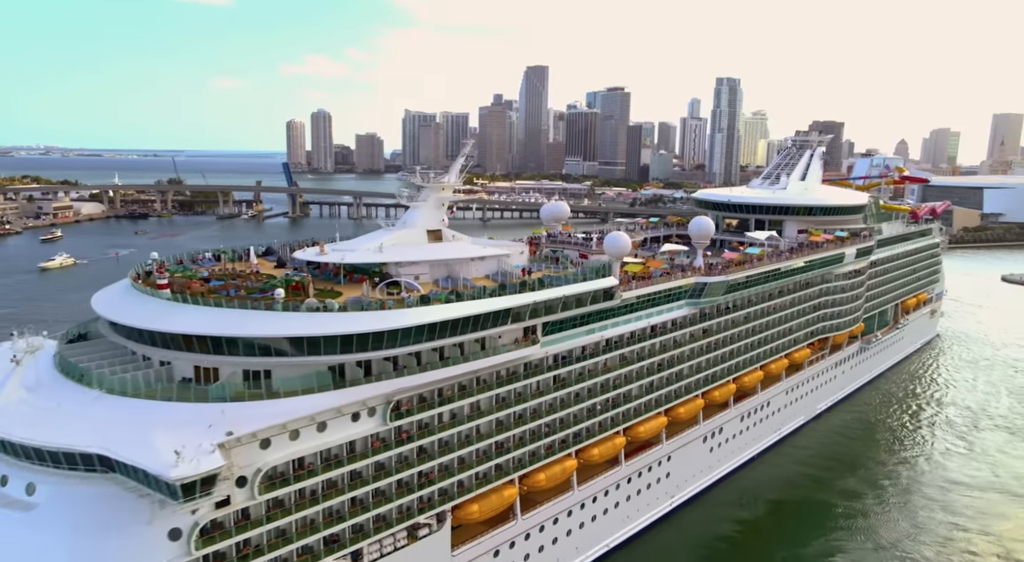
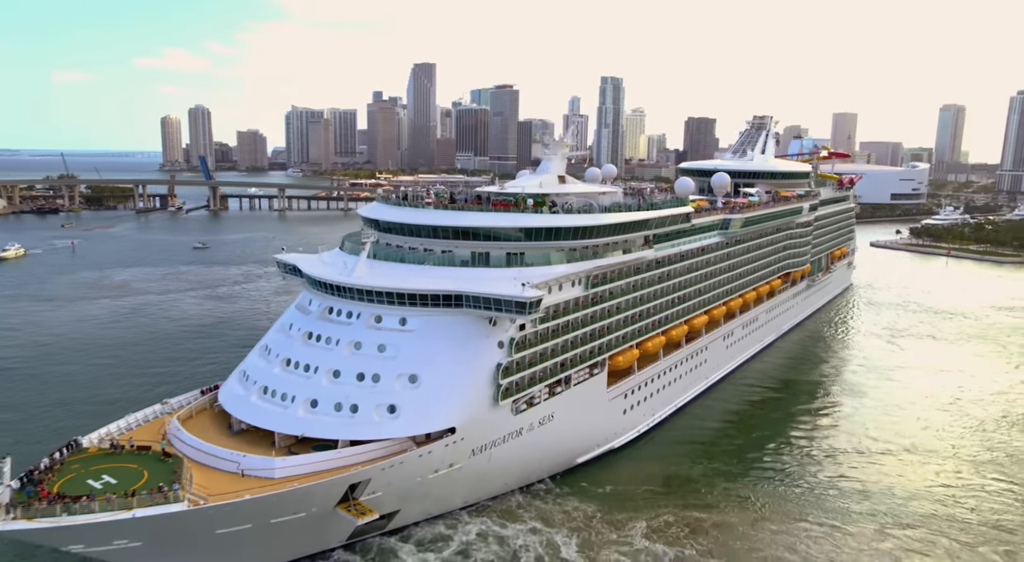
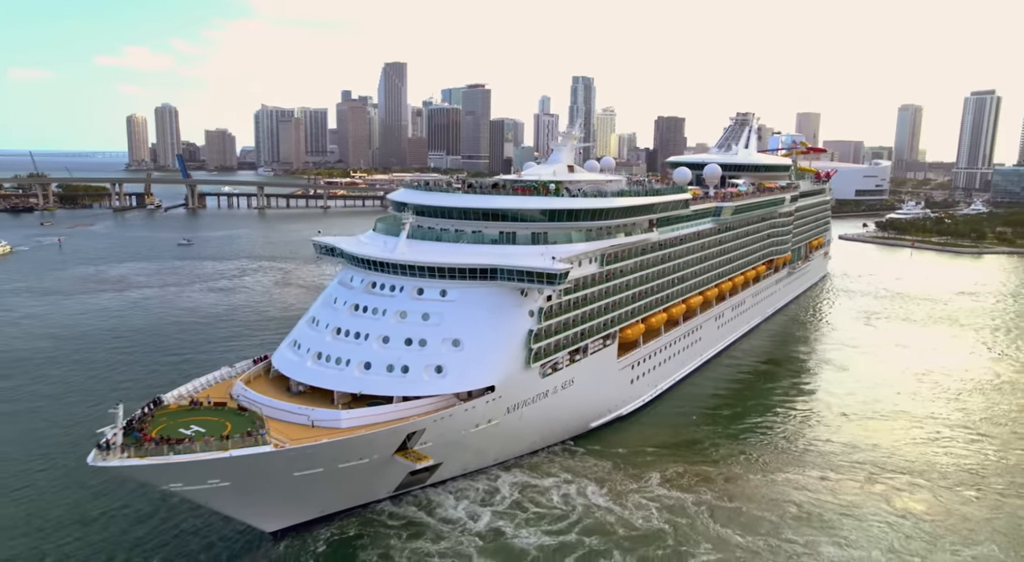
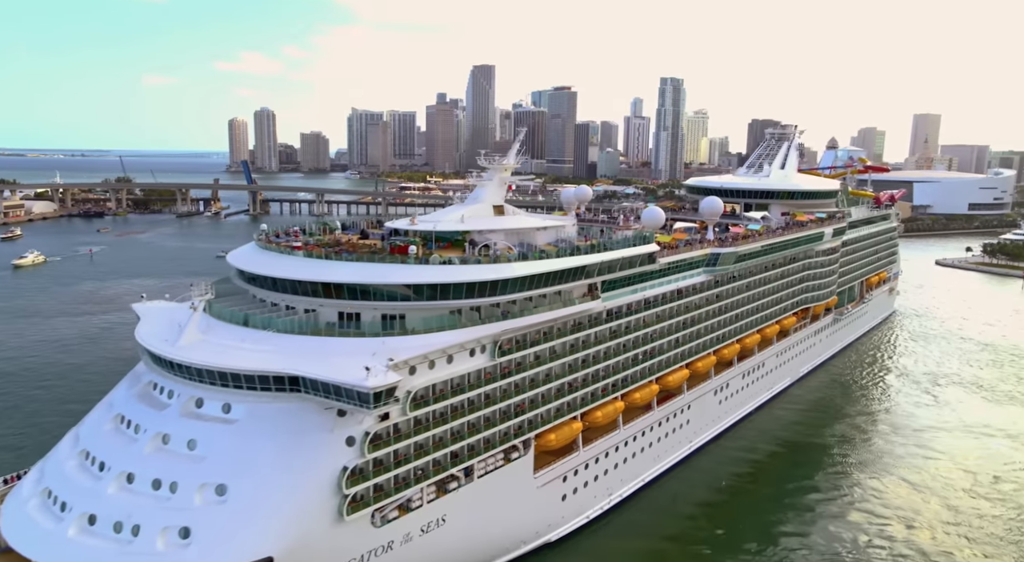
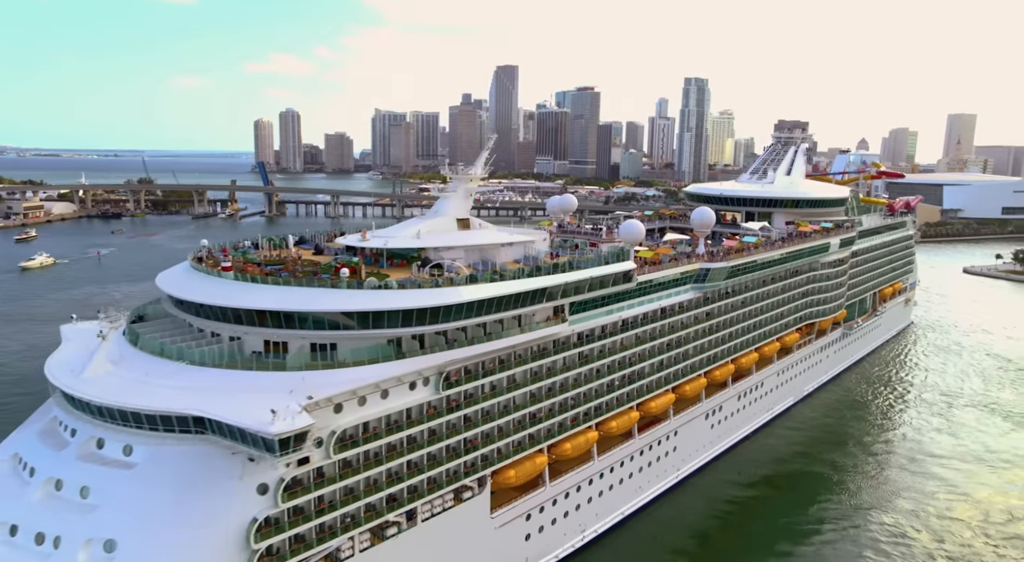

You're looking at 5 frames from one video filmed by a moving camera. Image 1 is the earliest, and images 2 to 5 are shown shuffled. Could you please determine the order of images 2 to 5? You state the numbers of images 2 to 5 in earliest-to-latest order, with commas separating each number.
5, 4, 2, 3
